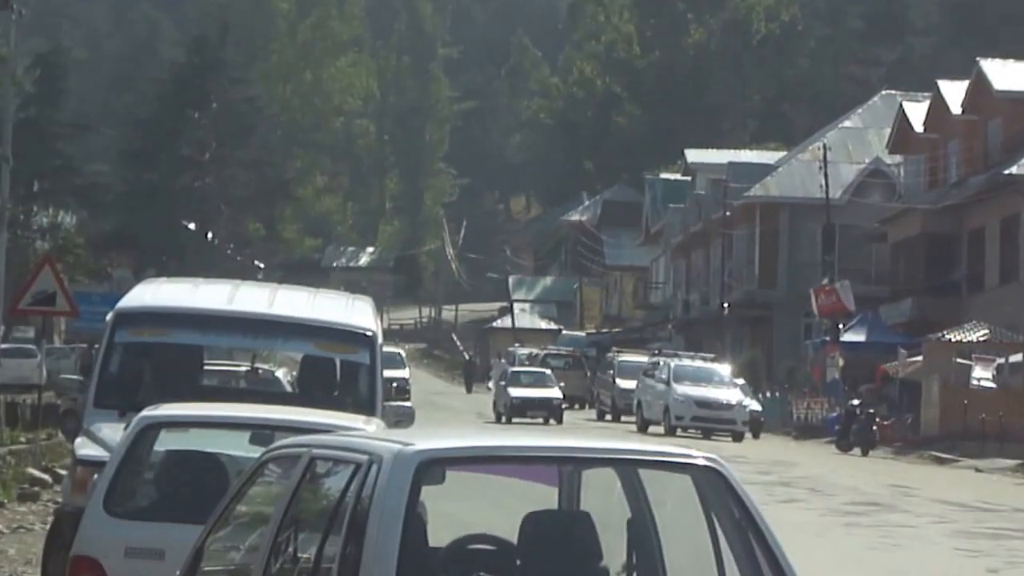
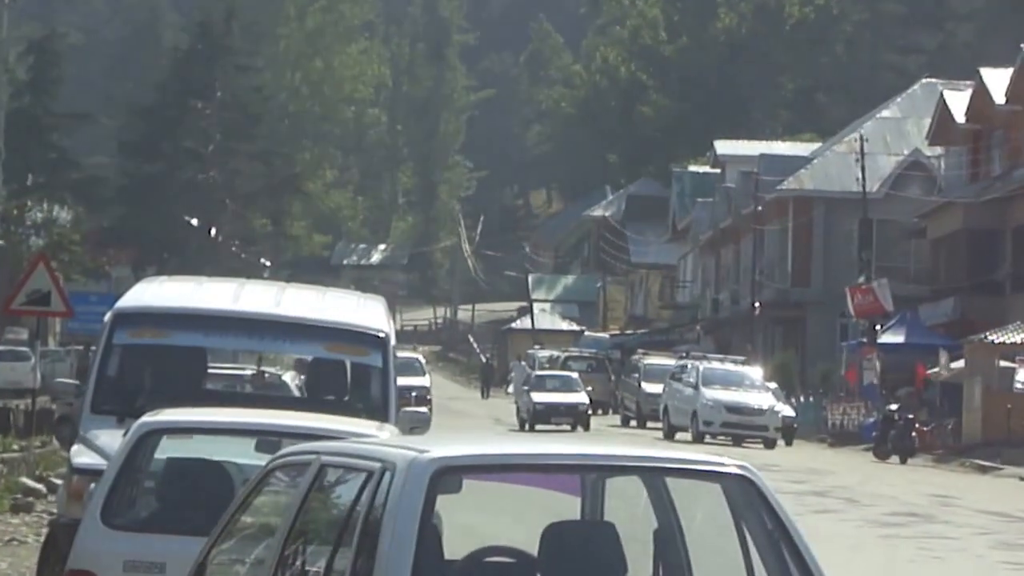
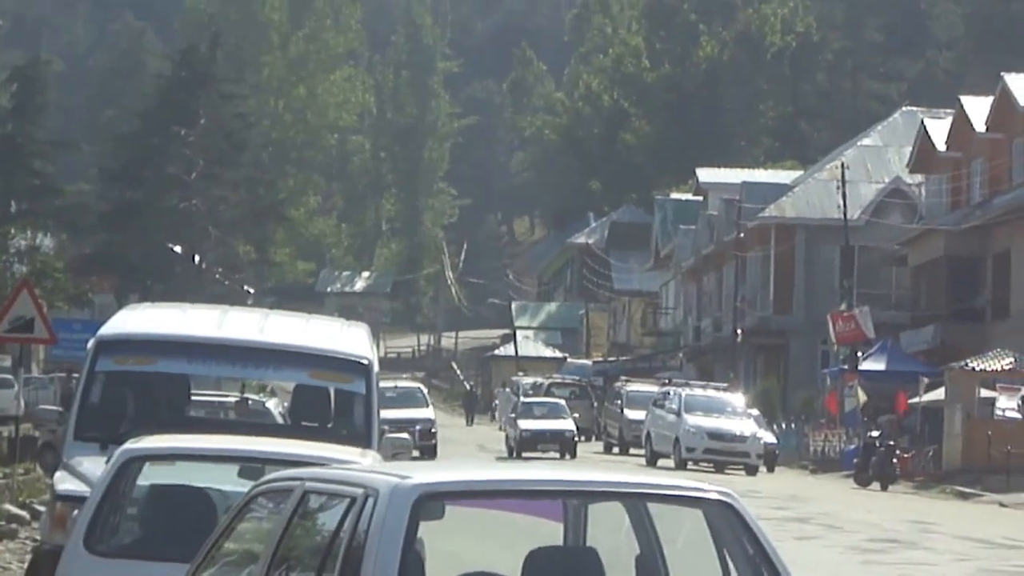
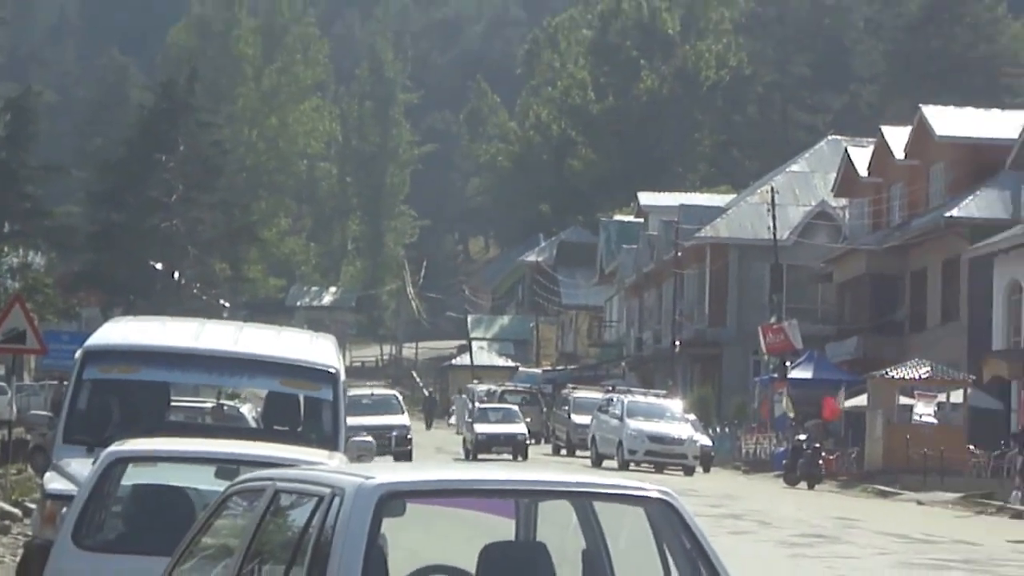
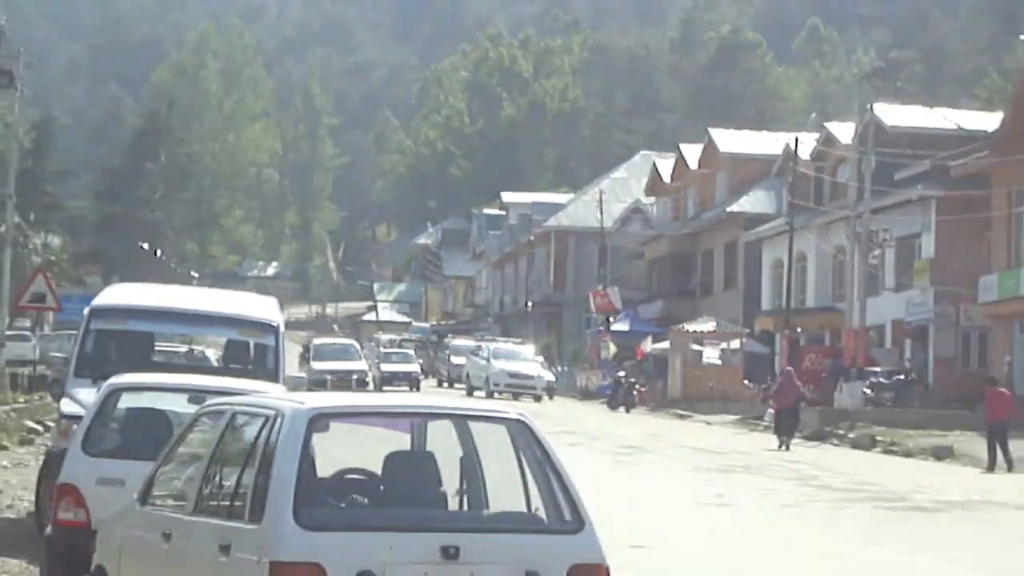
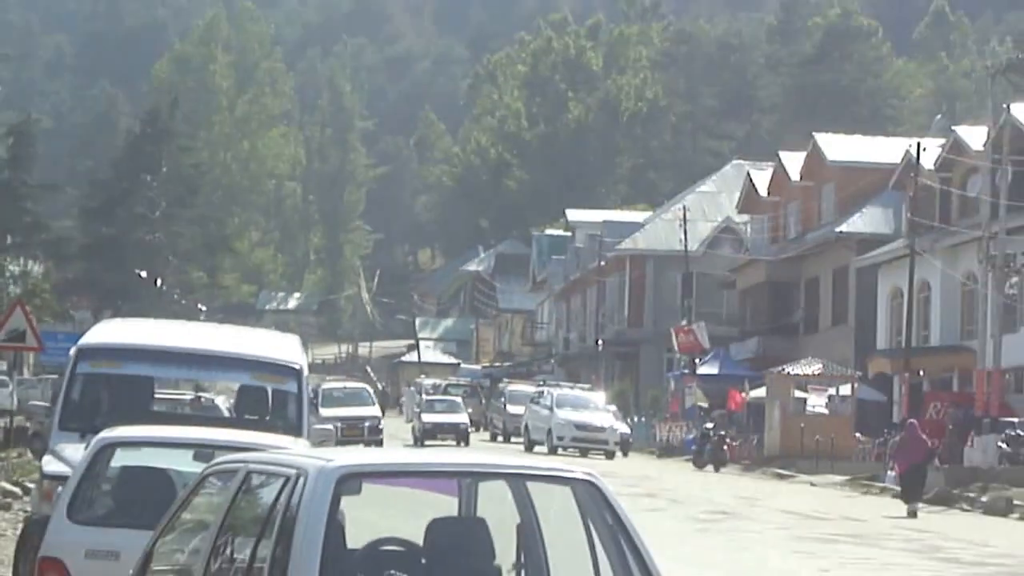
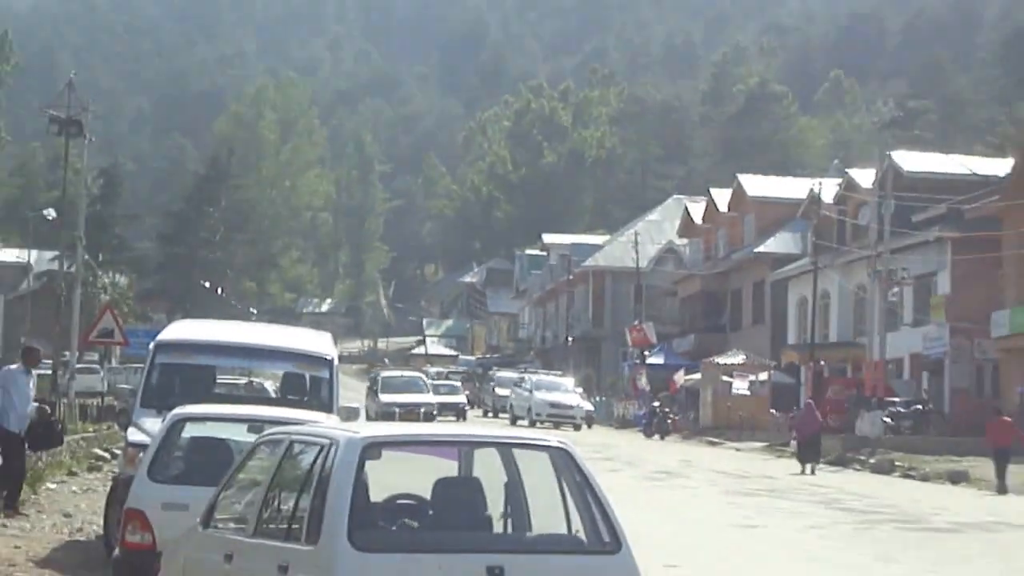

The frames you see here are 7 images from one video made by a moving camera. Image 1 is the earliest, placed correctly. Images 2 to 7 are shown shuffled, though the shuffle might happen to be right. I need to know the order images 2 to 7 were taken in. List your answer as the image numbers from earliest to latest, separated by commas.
2, 3, 4, 6, 5, 7
